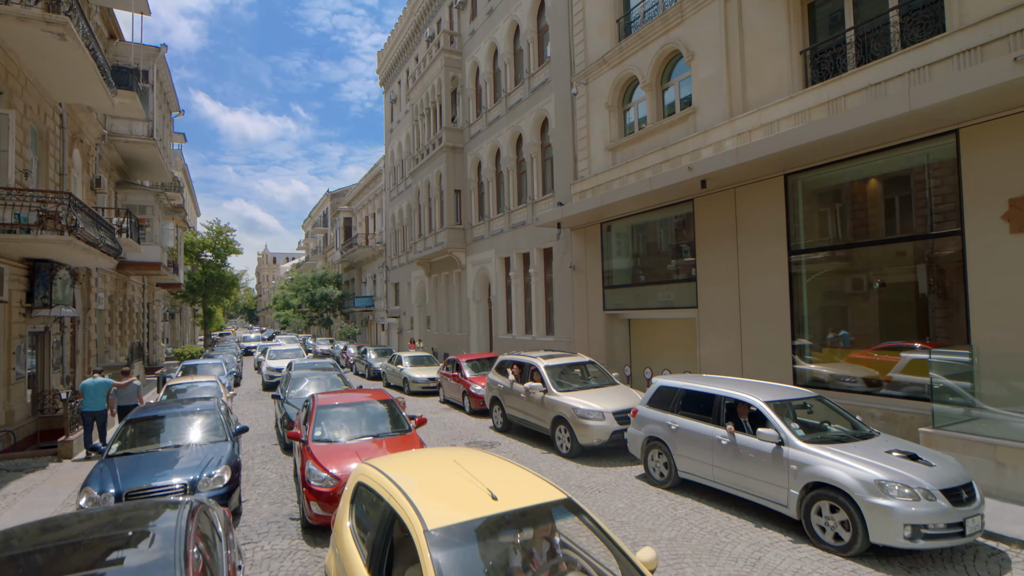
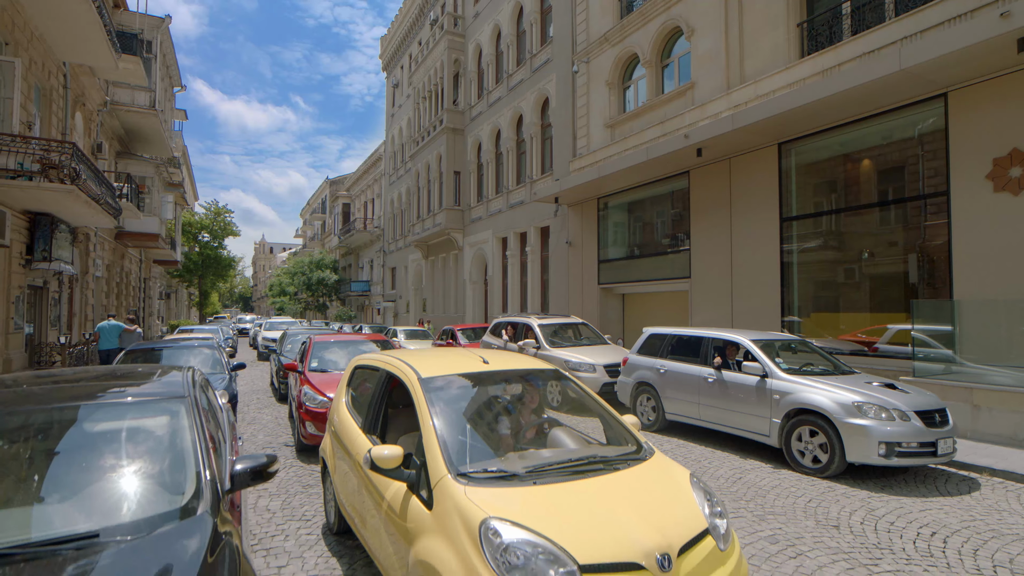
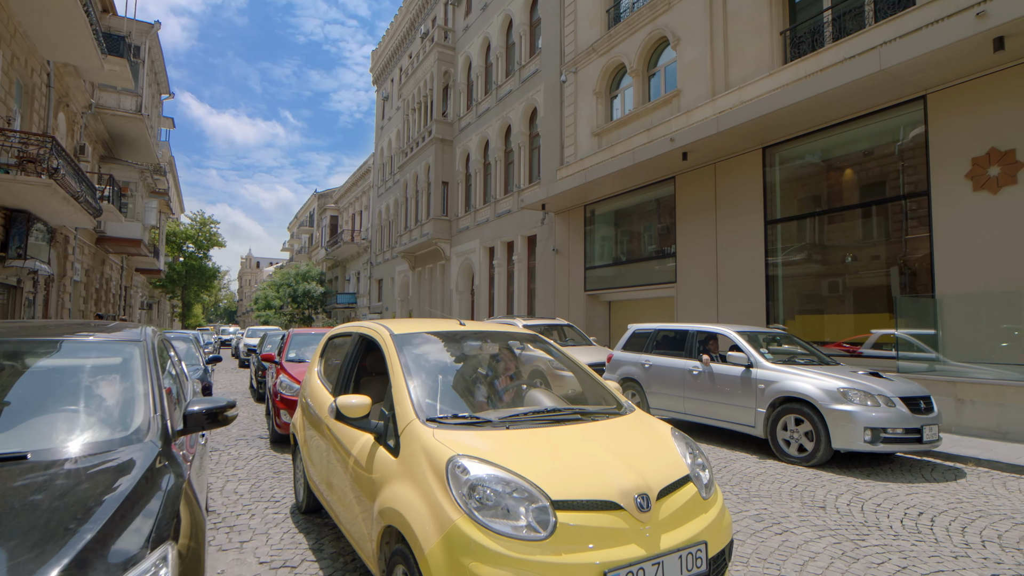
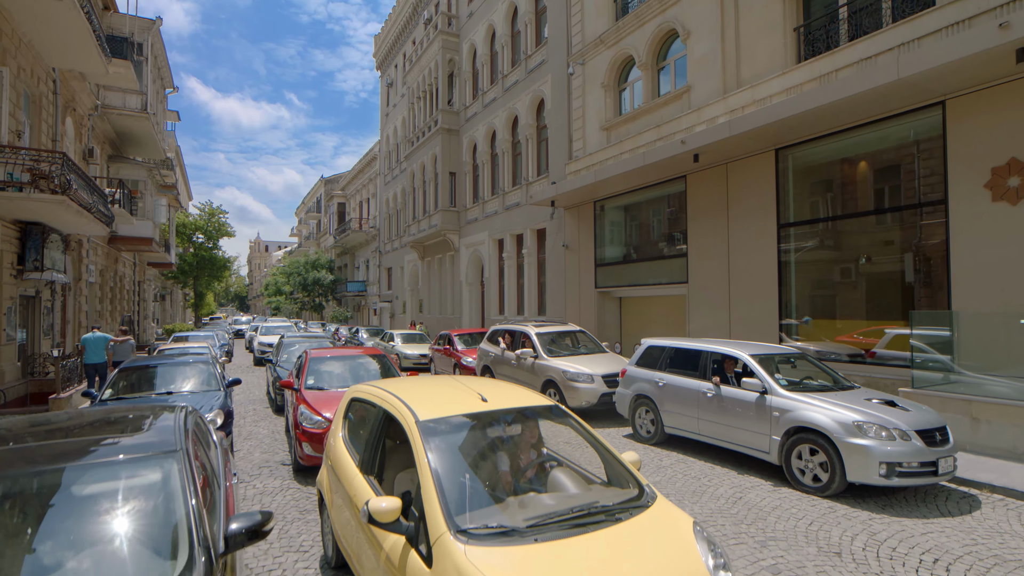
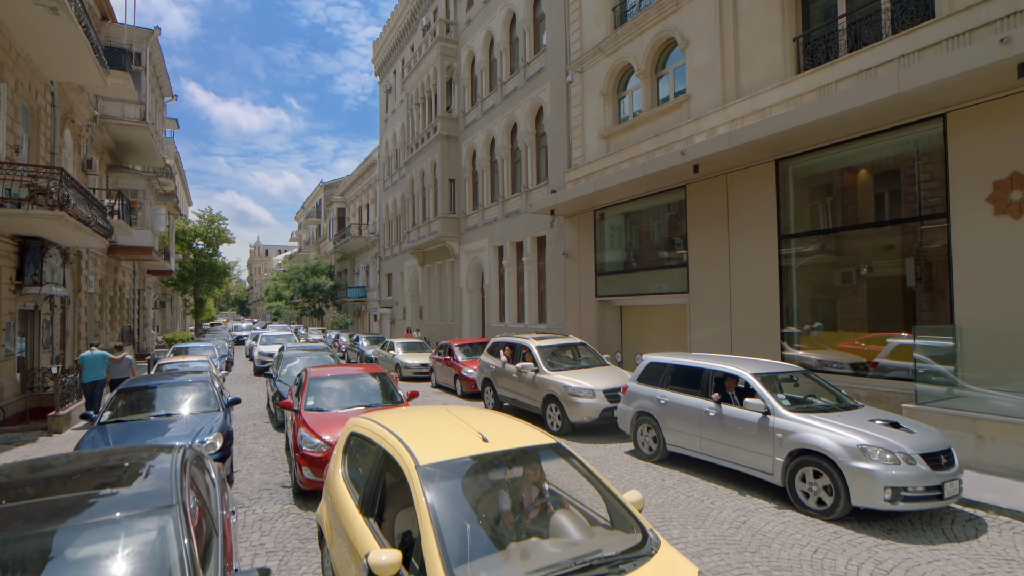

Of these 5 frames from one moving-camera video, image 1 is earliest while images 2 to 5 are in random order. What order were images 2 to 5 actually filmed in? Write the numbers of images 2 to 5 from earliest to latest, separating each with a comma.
5, 4, 2, 3
